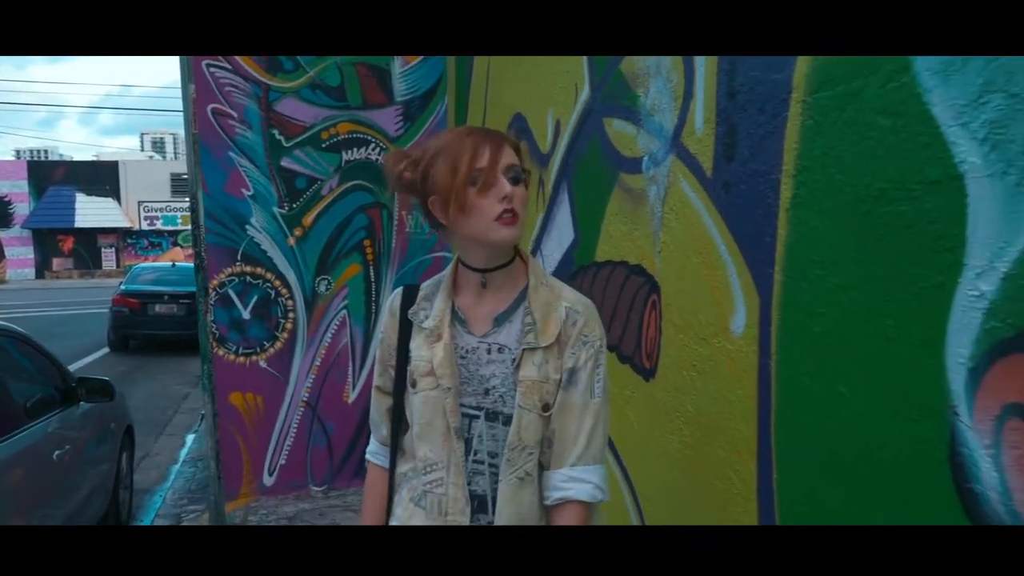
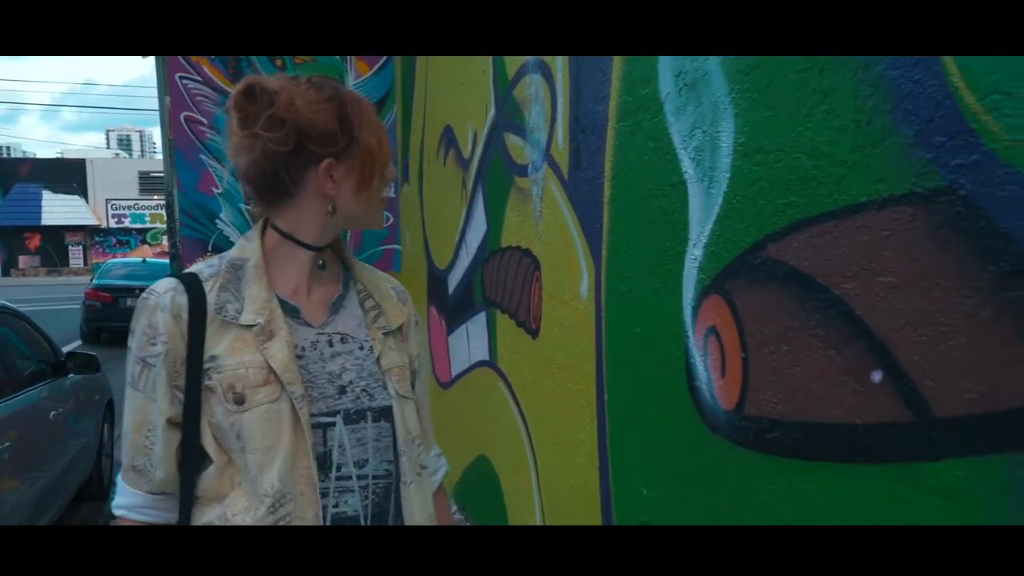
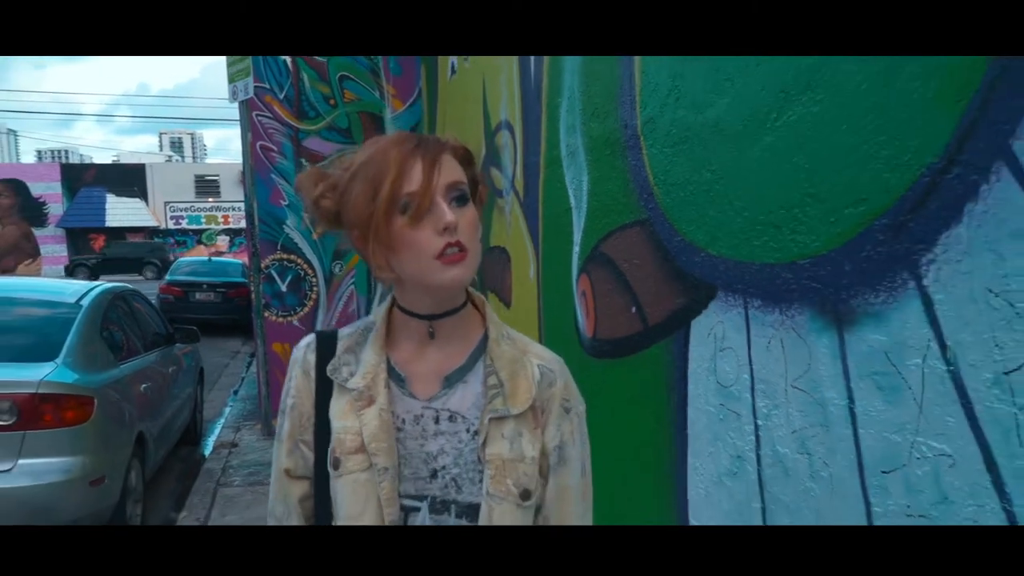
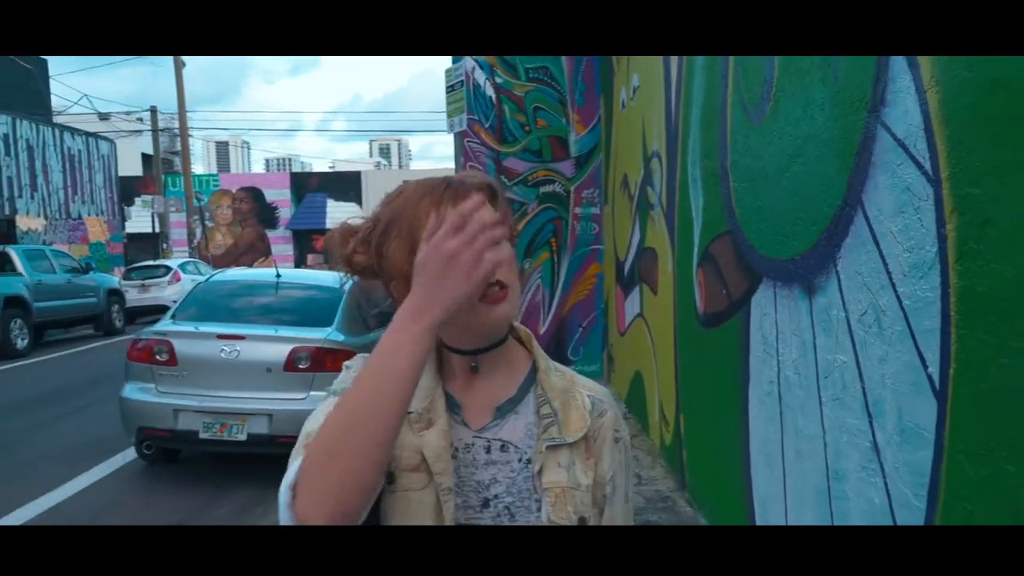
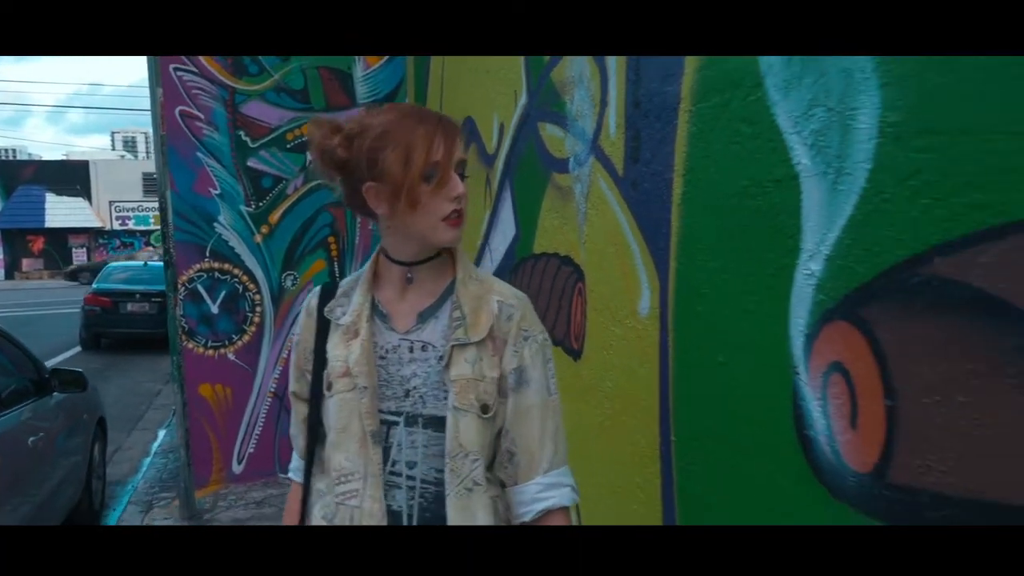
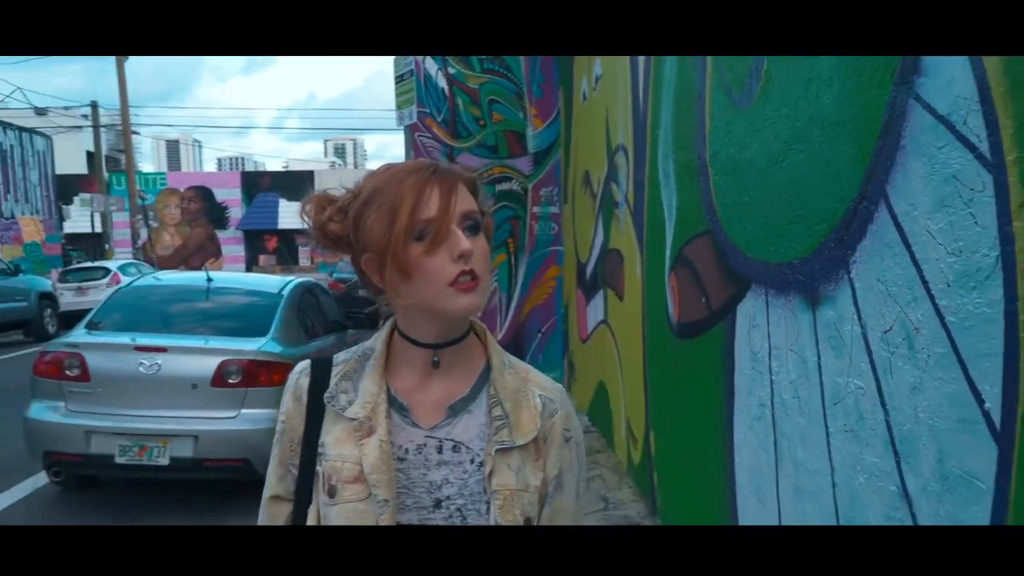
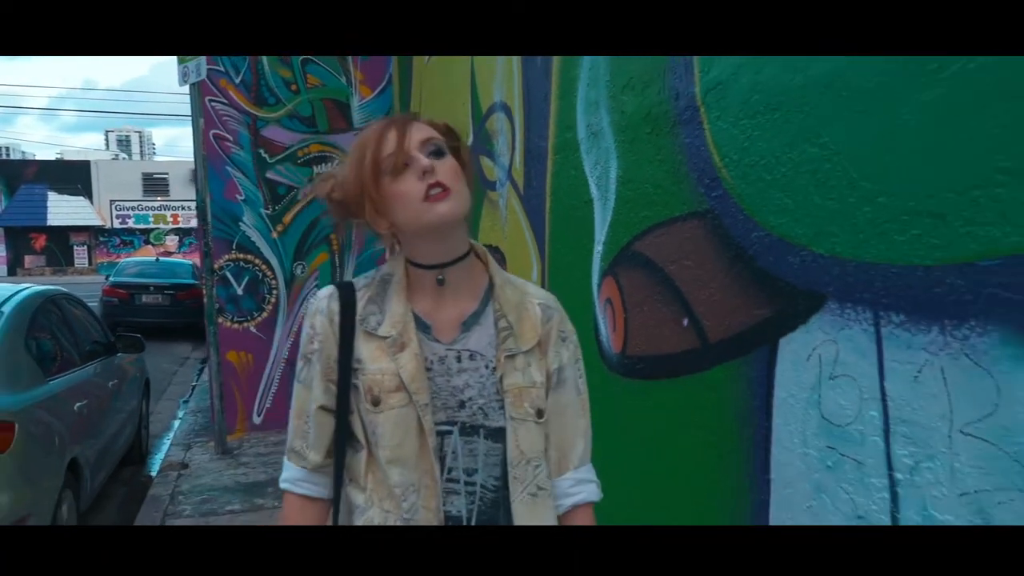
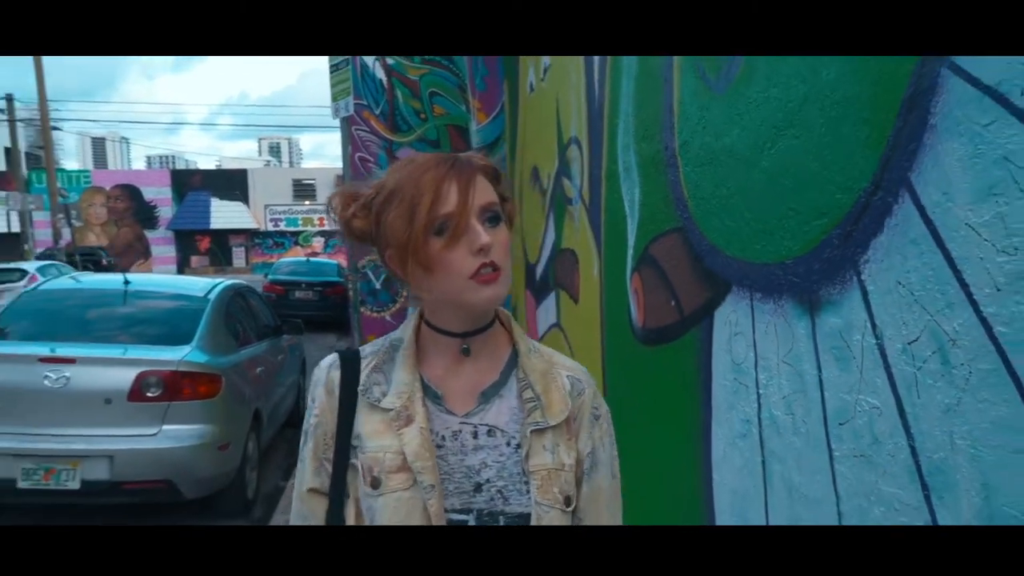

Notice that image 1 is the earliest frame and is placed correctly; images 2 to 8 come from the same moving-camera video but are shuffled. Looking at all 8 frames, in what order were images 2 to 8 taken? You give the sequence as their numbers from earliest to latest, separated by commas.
5, 2, 7, 3, 8, 6, 4
